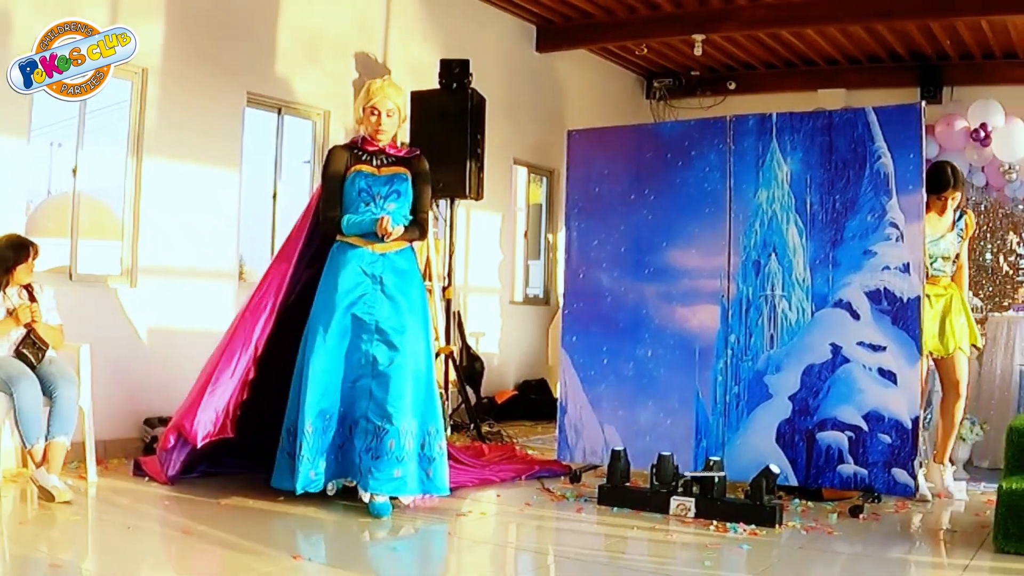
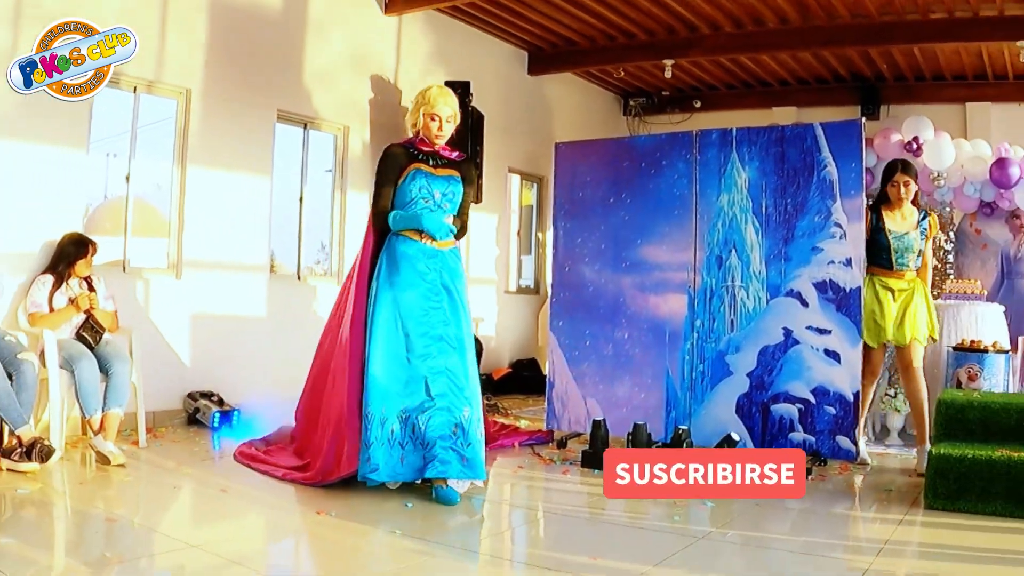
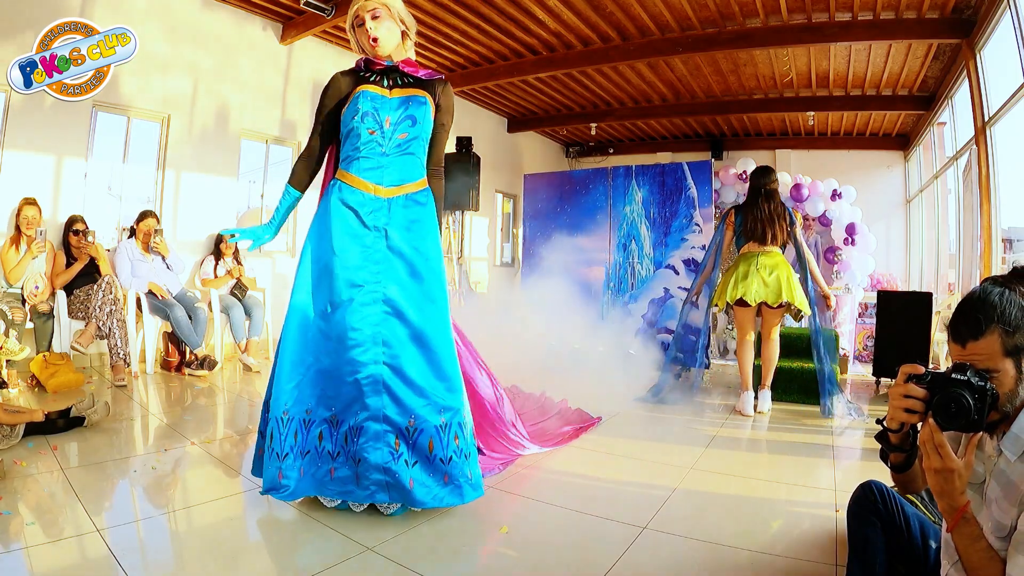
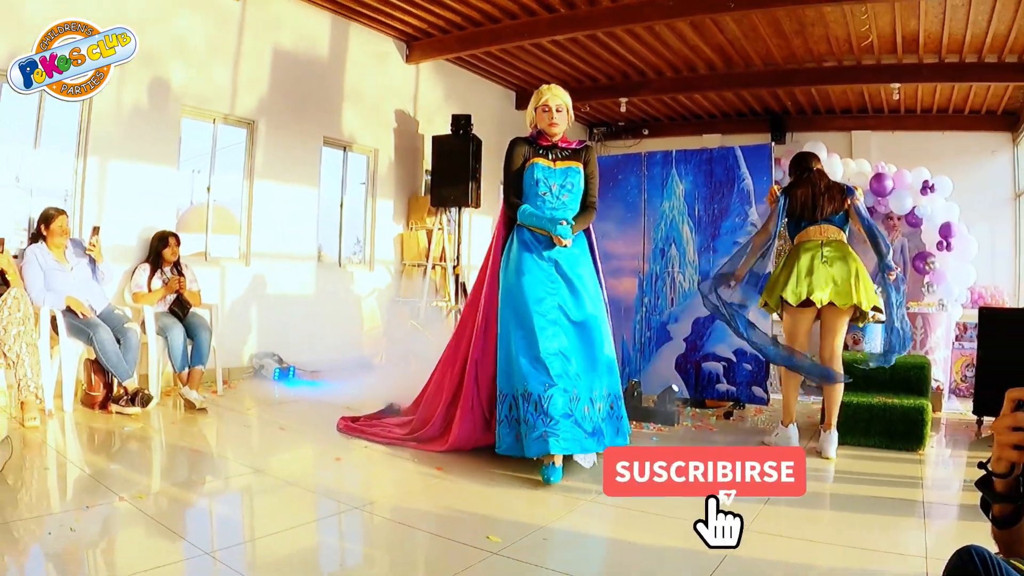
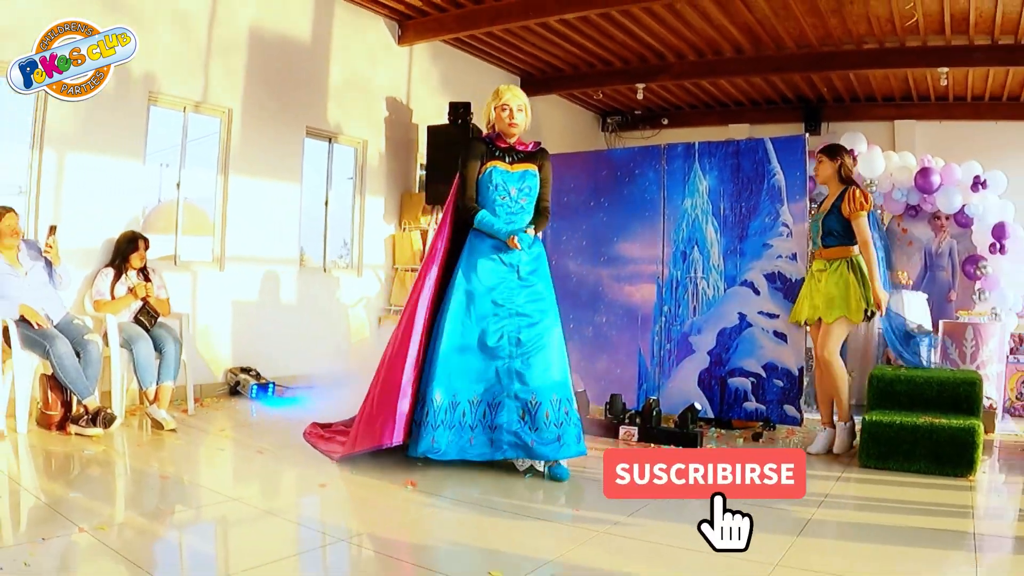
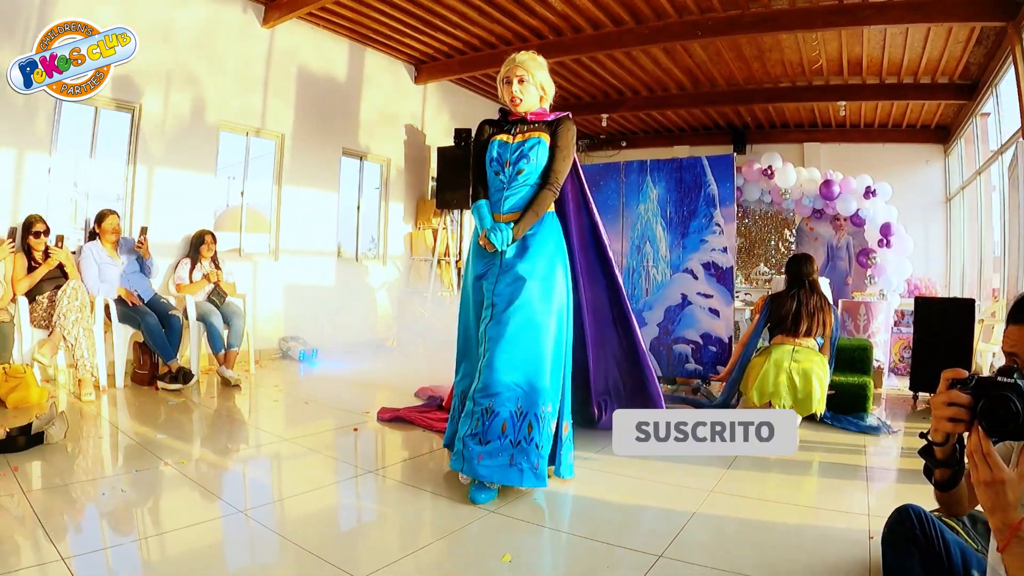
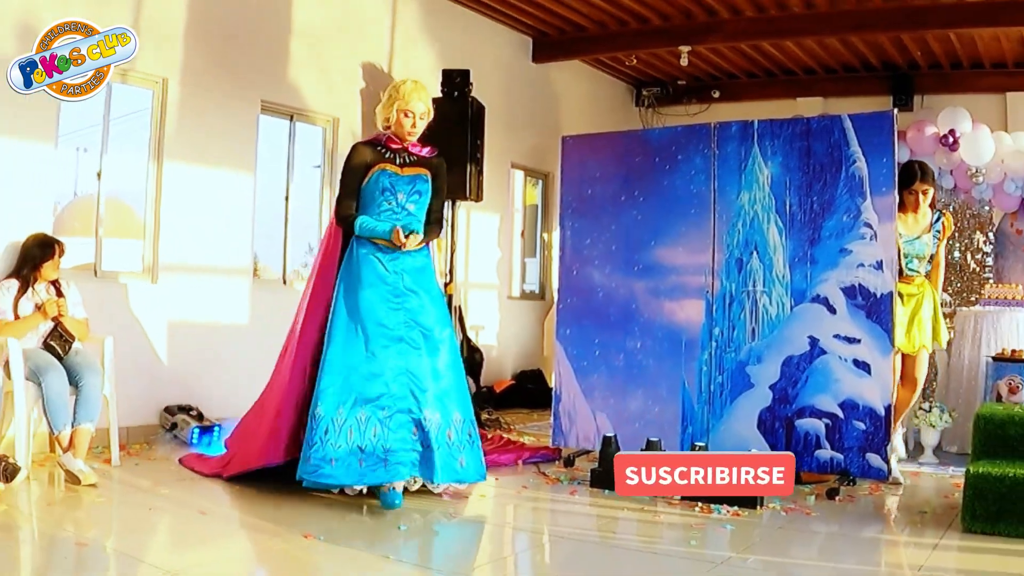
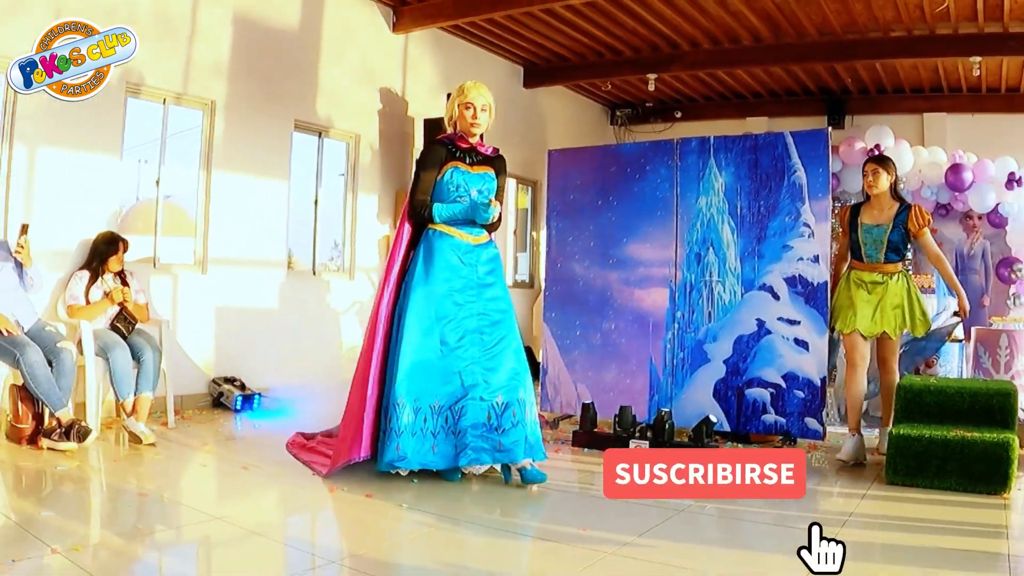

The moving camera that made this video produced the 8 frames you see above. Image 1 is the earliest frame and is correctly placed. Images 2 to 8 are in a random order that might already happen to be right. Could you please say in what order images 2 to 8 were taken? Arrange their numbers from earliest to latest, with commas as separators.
7, 2, 8, 5, 4, 6, 3
